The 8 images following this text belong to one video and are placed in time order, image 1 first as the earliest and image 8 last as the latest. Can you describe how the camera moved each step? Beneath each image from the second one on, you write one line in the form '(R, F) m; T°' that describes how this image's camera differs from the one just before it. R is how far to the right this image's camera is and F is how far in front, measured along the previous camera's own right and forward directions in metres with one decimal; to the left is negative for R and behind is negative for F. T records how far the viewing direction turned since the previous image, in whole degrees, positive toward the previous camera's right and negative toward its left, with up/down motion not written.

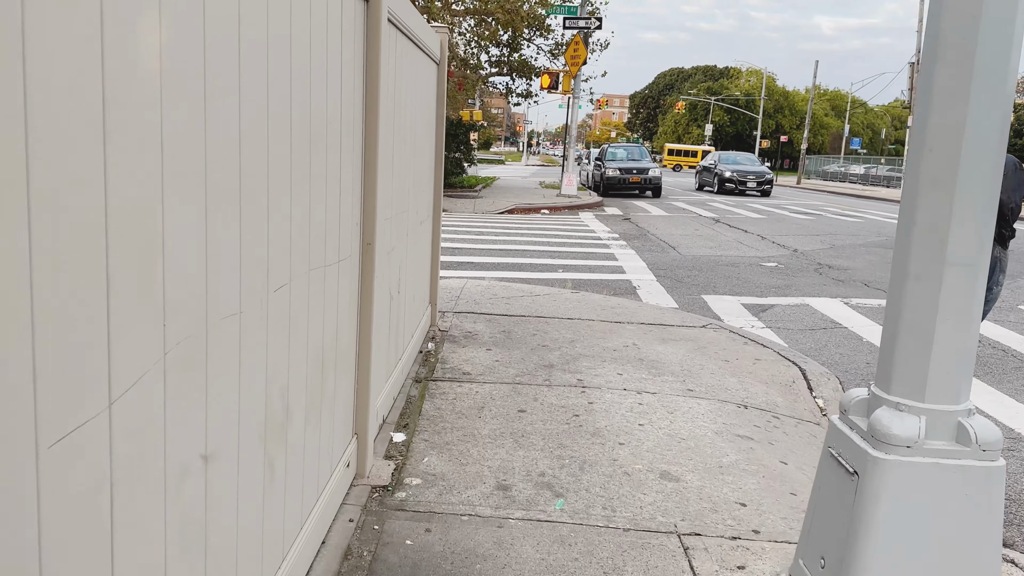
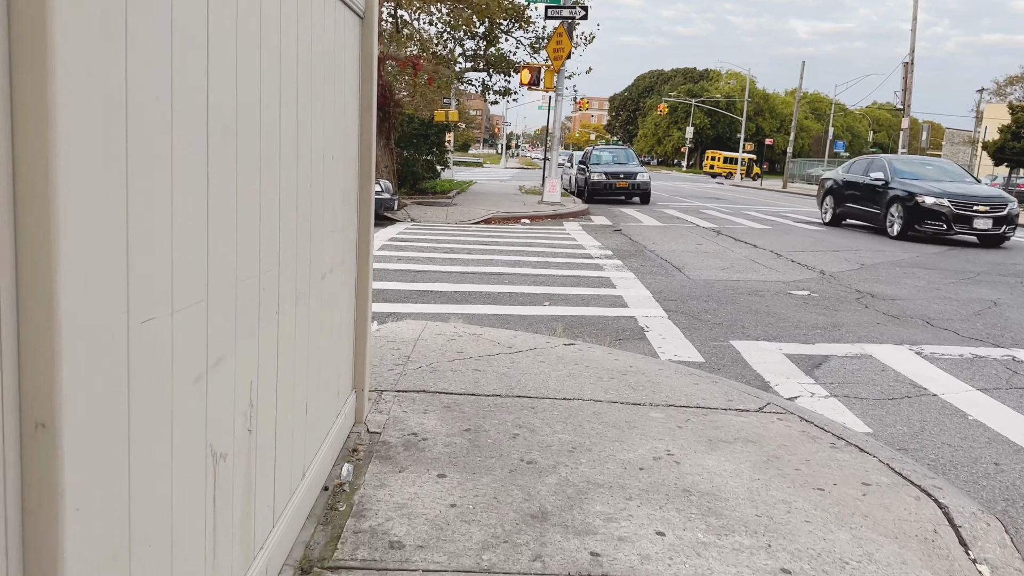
(+0.1, +2.1) m; +2°
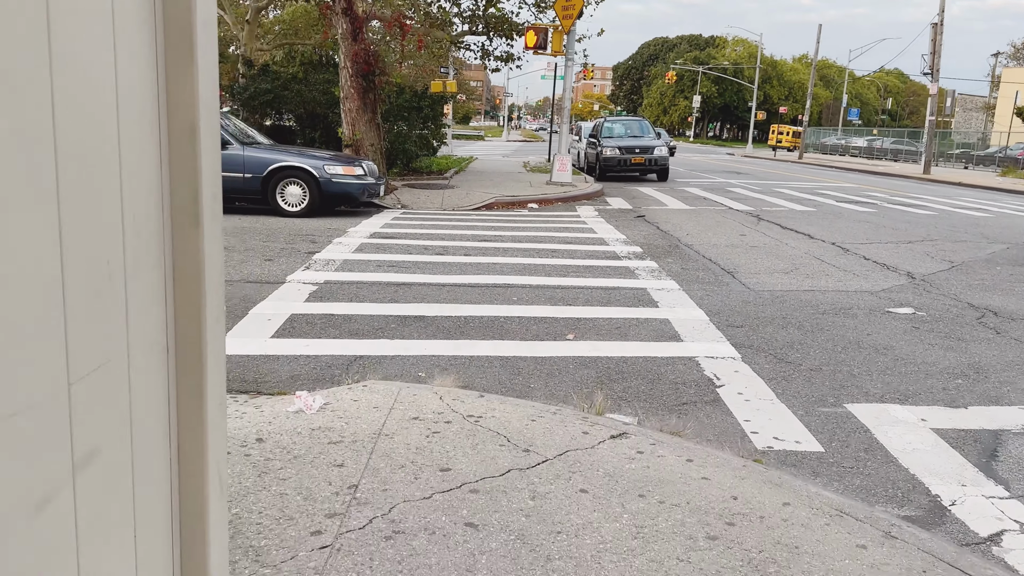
(-0.1, +2.2) m; 0°
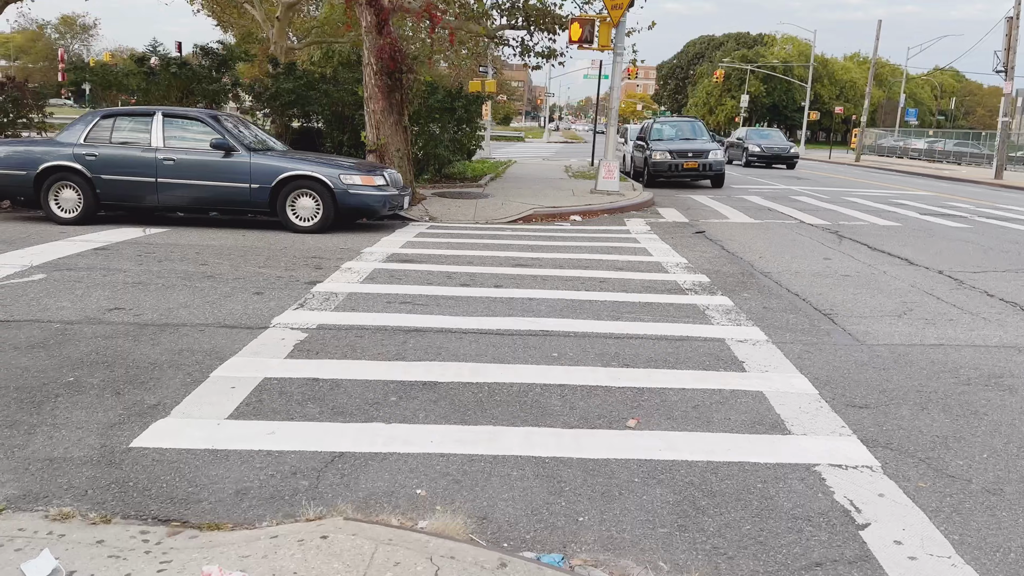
(0.0, +1.6) m; -3°
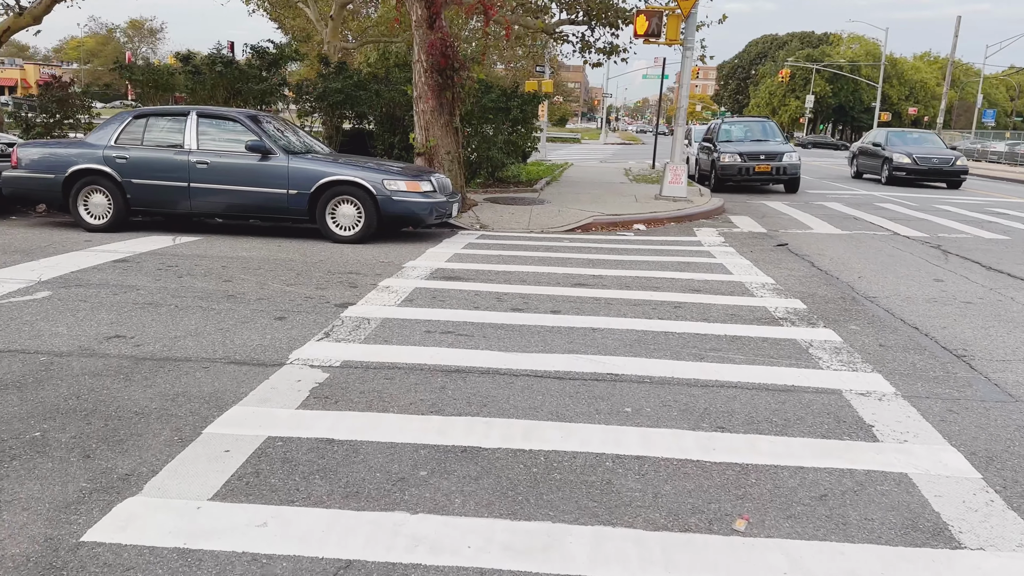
(-0.1, +1.1) m; -4°
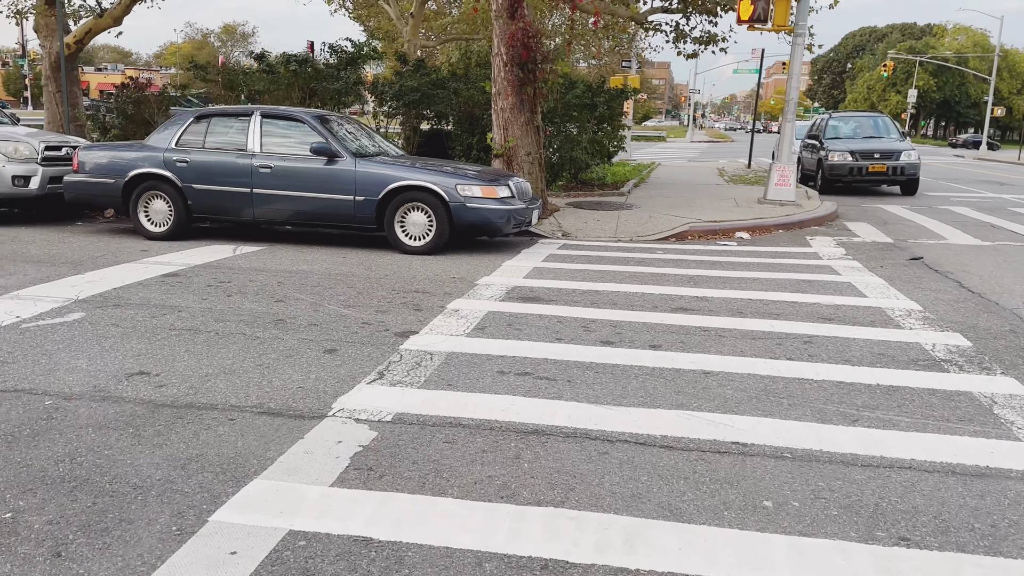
(-0.1, +1.1) m; -6°
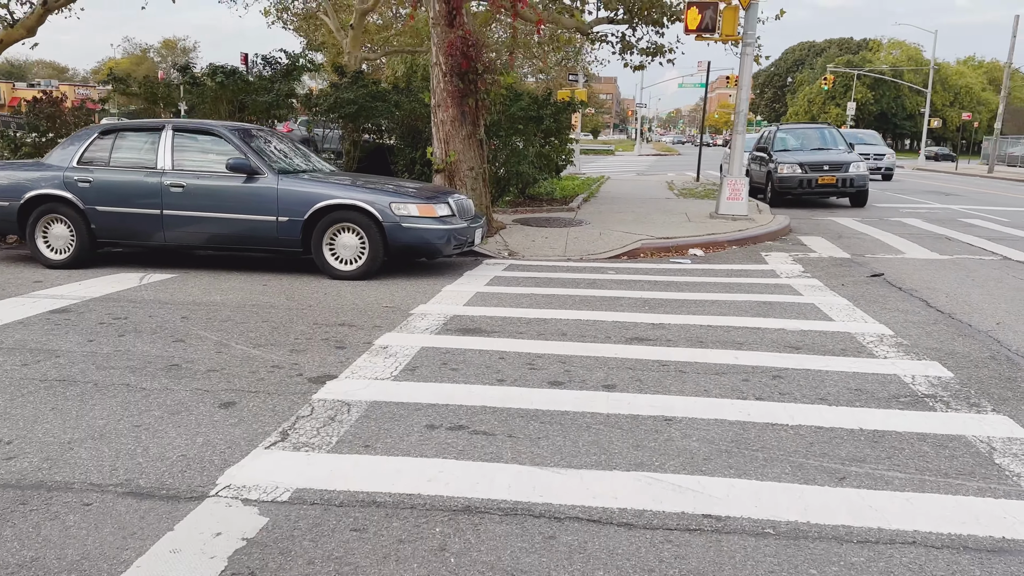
(+0.1, +0.7) m; +3°
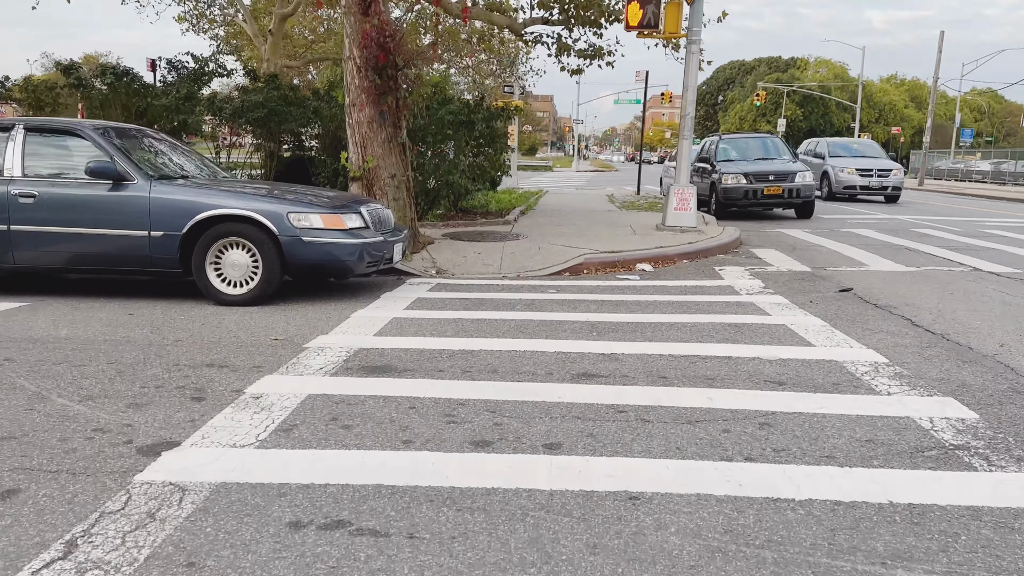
(+0.2, +1.2) m; +4°
